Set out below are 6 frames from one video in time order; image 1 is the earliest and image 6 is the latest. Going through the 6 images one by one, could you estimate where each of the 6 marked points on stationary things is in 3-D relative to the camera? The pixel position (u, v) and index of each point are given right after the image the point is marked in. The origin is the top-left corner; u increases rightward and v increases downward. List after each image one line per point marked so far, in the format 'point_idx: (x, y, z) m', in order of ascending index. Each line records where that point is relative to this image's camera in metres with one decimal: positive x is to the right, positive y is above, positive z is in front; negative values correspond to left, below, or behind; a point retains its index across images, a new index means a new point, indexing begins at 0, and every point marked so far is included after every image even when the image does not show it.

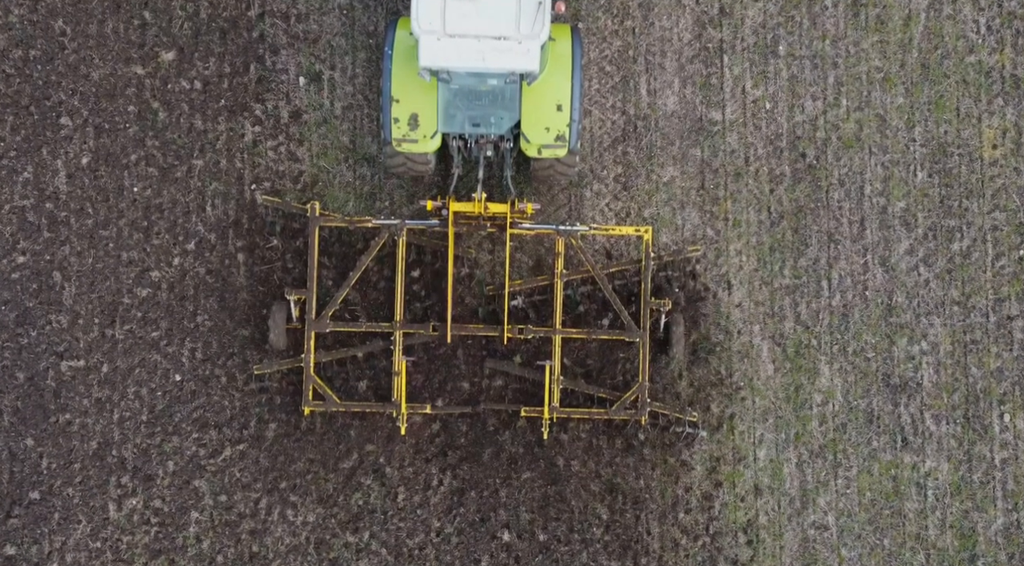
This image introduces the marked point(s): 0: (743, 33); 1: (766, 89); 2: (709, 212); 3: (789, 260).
0: (+2.2, +2.4, +18.5) m
1: (+2.5, +1.9, +18.5) m
2: (+1.9, +0.7, +18.4) m
3: (+2.7, +0.2, +18.4) m
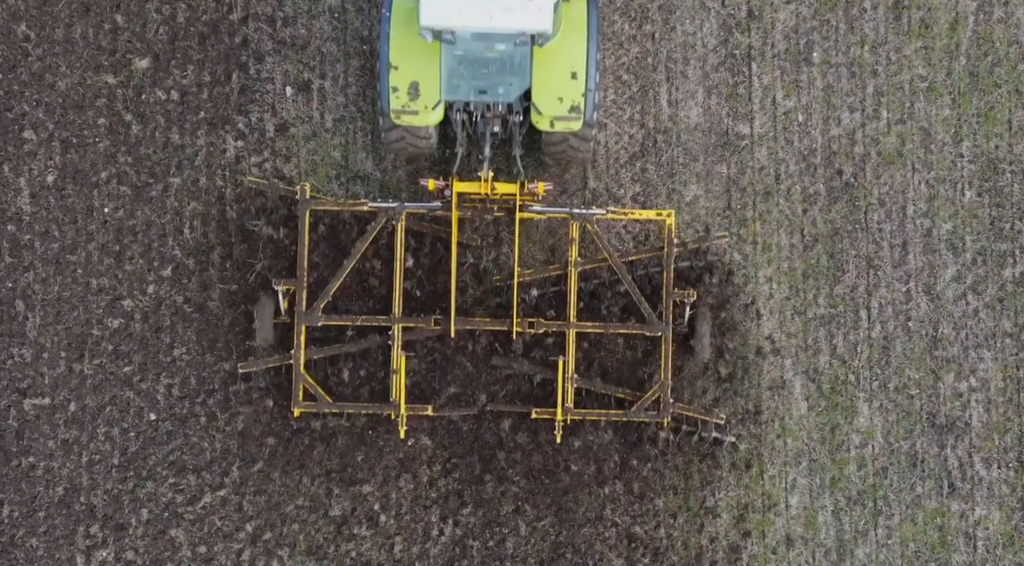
0: (+2.3, +2.2, +16.8) m
1: (+2.5, +1.6, +16.8) m
2: (+2.0, +0.4, +16.8) m
3: (+2.7, 0.0, +16.8) m
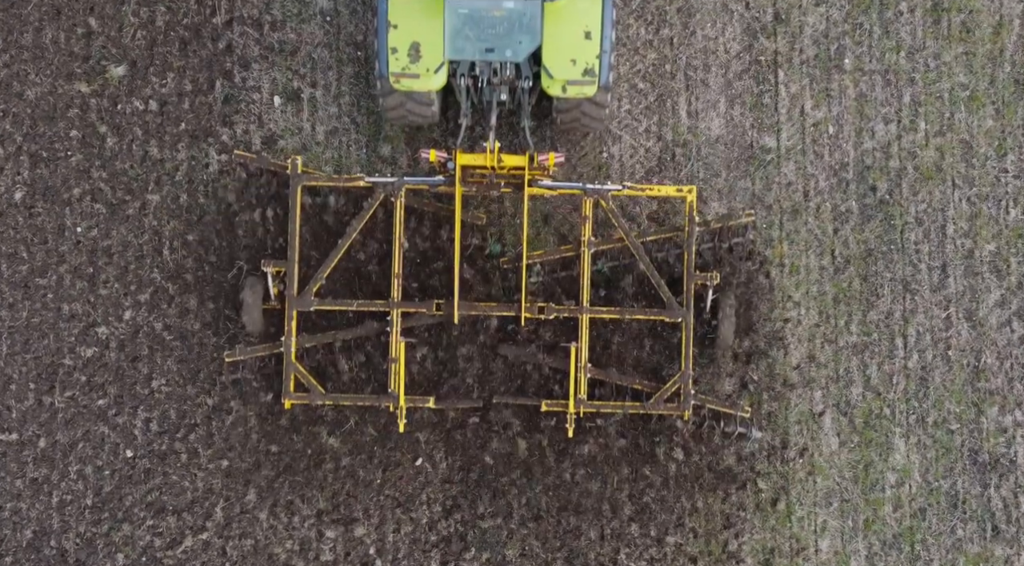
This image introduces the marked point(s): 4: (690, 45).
0: (+2.4, +2.0, +15.5) m
1: (+2.6, +1.4, +15.5) m
2: (+2.0, +0.2, +15.5) m
3: (+2.8, -0.2, +15.5) m
4: (+1.4, +1.9, +15.5) m
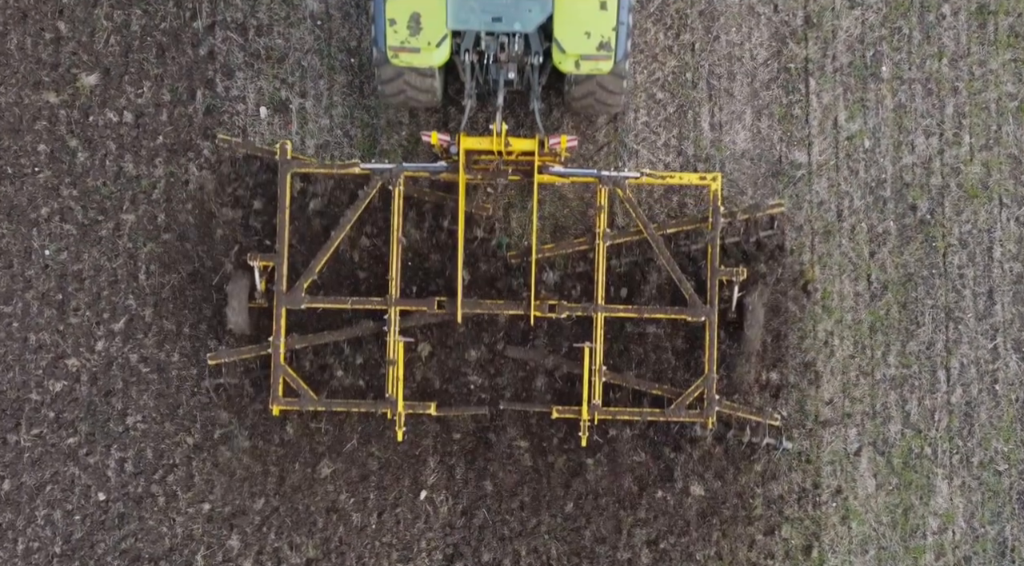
0: (+2.4, +1.7, +14.3) m
1: (+2.6, +1.2, +14.2) m
2: (+2.1, 0.0, +14.2) m
3: (+2.9, -0.5, +14.2) m
4: (+1.5, +1.7, +14.3) m
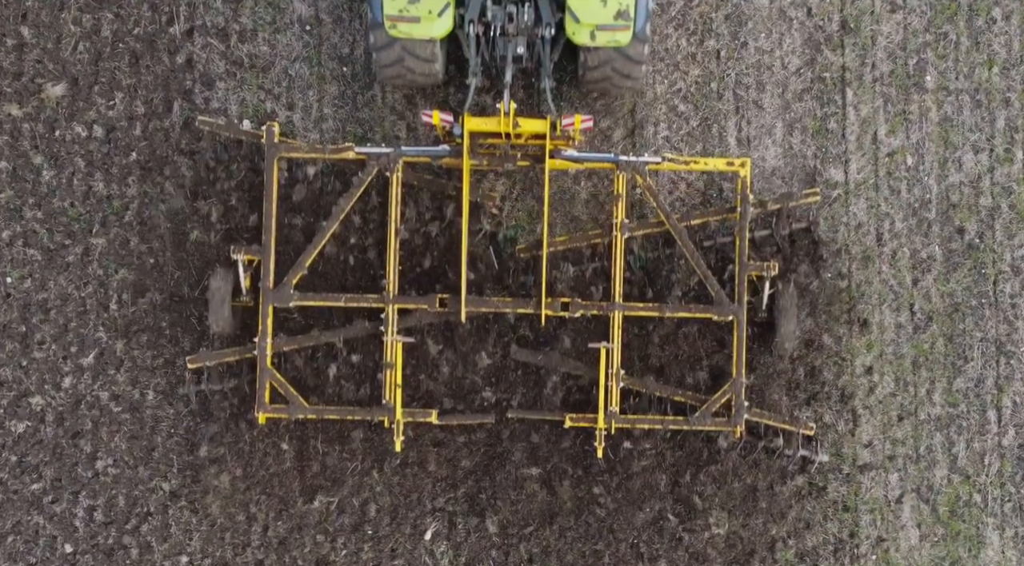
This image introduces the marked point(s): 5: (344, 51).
0: (+2.5, +1.5, +13.0) m
1: (+2.7, +1.0, +13.0) m
2: (+2.1, -0.2, +12.9) m
3: (+2.9, -0.7, +12.9) m
4: (+1.6, +1.5, +13.0) m
5: (-1.1, +1.6, +13.0) m
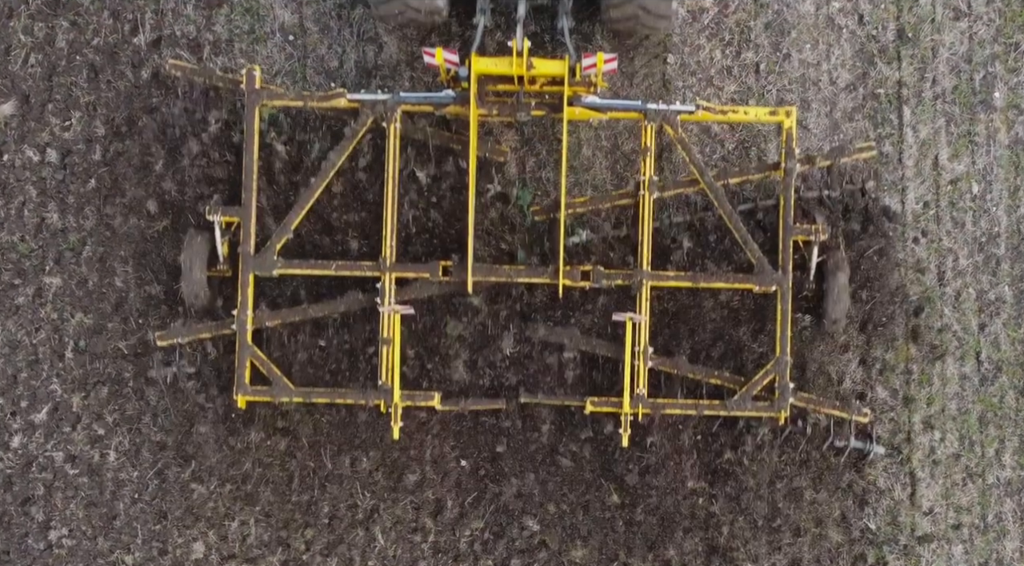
0: (+2.5, +1.3, +11.4) m
1: (+2.8, +0.7, +11.4) m
2: (+2.2, -0.5, +11.3) m
3: (+3.0, -0.9, +11.3) m
4: (+1.6, +1.3, +11.4) m
5: (-1.1, +1.3, +11.4) m
